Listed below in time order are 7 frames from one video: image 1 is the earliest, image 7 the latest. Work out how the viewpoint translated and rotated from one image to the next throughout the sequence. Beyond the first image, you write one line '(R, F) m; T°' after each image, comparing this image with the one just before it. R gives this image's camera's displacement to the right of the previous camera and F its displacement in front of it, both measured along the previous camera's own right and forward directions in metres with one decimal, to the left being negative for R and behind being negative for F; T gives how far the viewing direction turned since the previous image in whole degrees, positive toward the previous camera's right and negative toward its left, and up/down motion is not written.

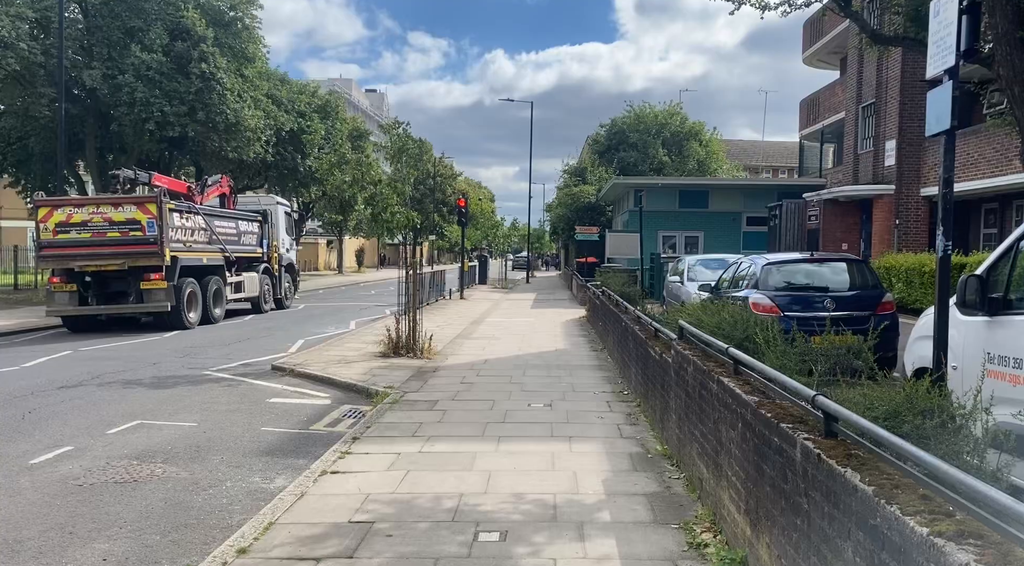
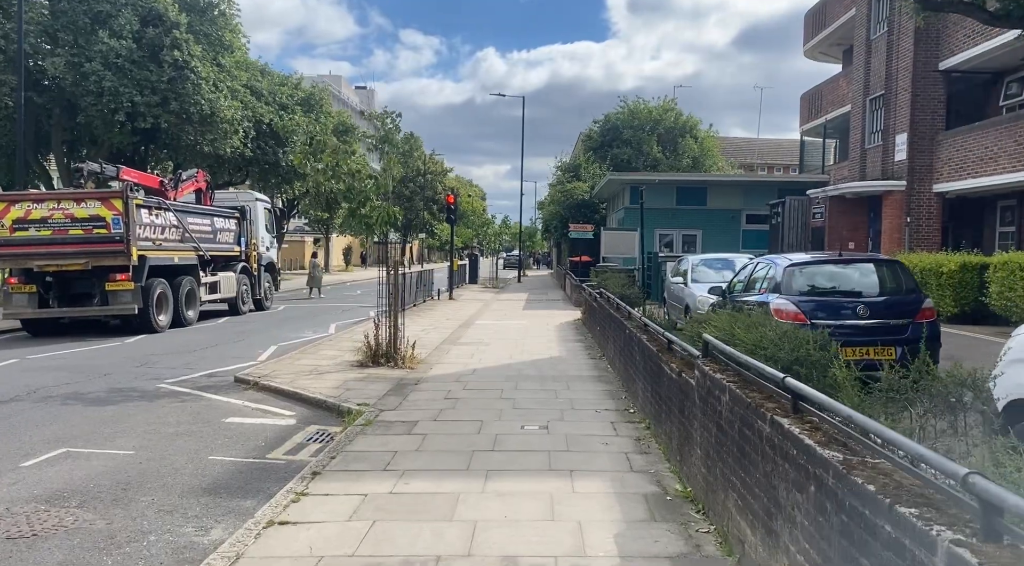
(0.0, +1.1) m; +1°
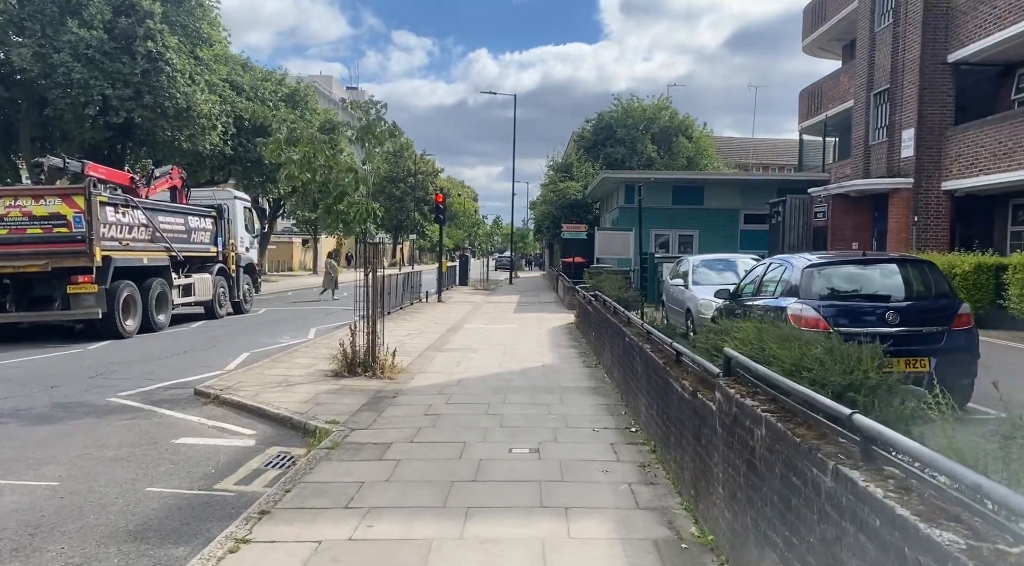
(+0.1, +0.9) m; +1°
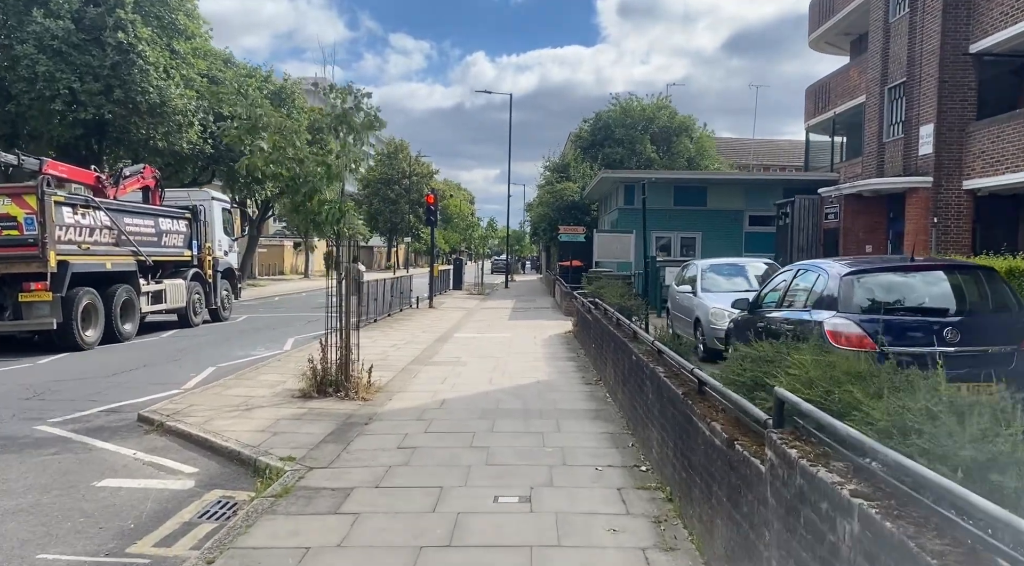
(+0.1, +1.1) m; 0°
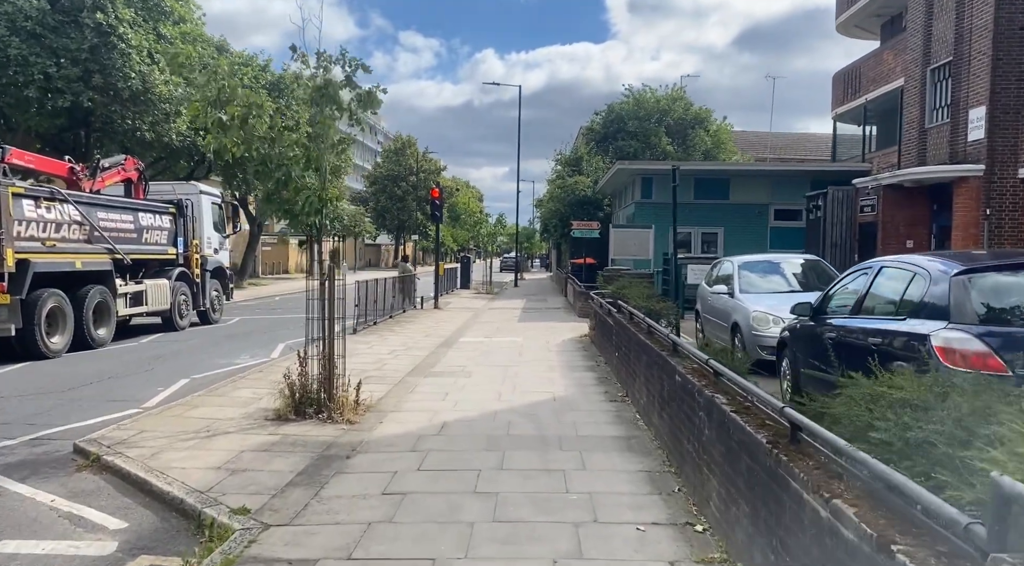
(0.0, +1.4) m; -1°
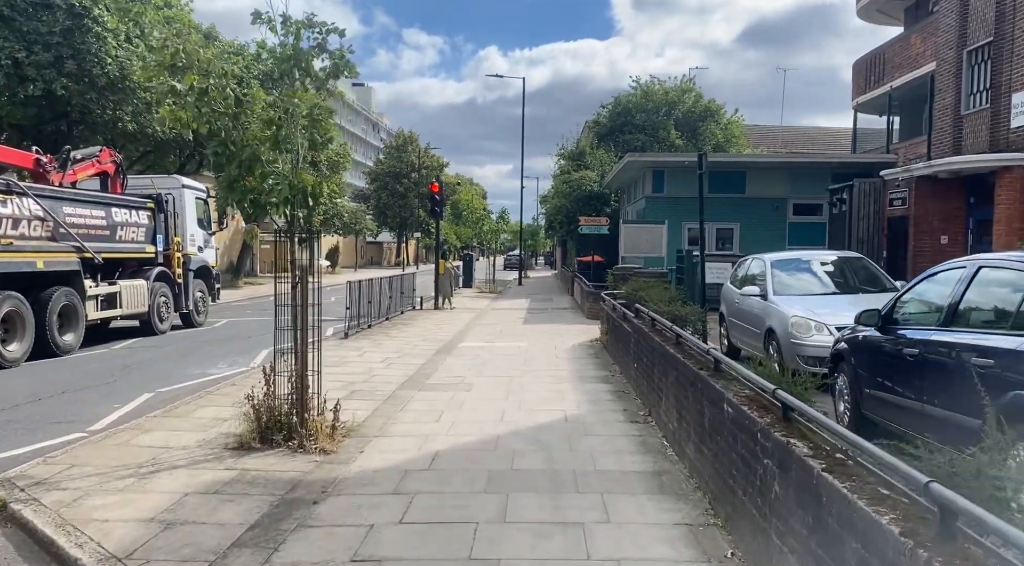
(0.0, +1.2) m; 0°
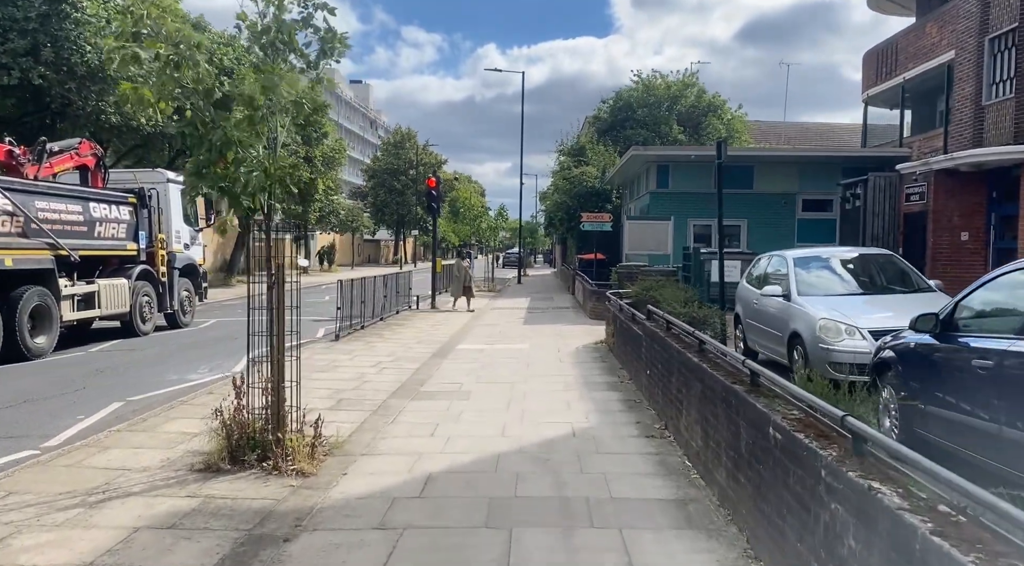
(0.0, +0.7) m; 0°
